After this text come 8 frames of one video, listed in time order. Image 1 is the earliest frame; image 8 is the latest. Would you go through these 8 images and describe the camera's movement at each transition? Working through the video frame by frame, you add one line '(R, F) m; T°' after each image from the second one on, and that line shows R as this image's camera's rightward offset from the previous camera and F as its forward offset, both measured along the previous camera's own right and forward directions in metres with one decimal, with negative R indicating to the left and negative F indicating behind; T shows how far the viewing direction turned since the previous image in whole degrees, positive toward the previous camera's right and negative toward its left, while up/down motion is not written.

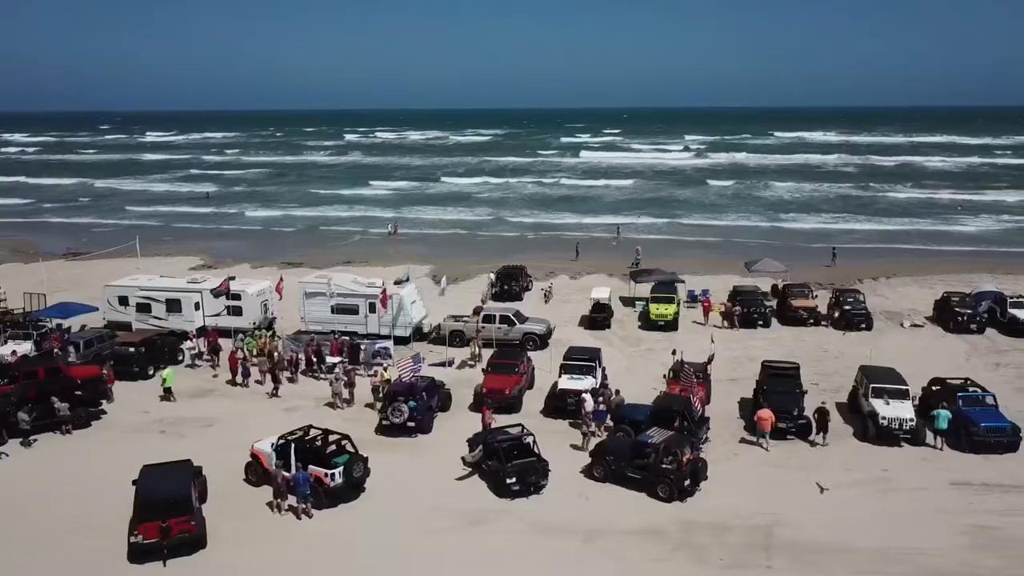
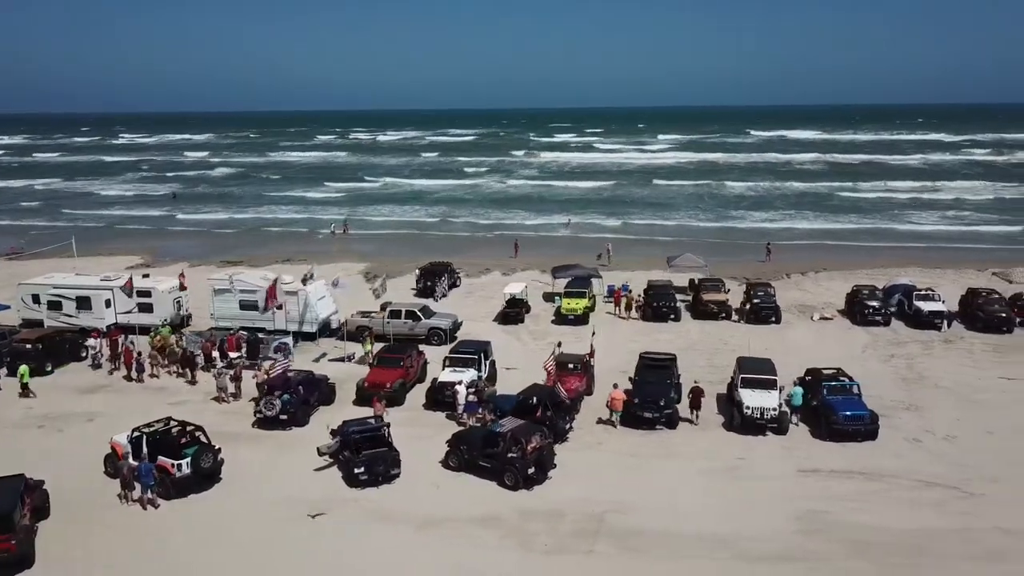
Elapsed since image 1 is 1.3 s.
(+2.0, -0.2) m; 0°
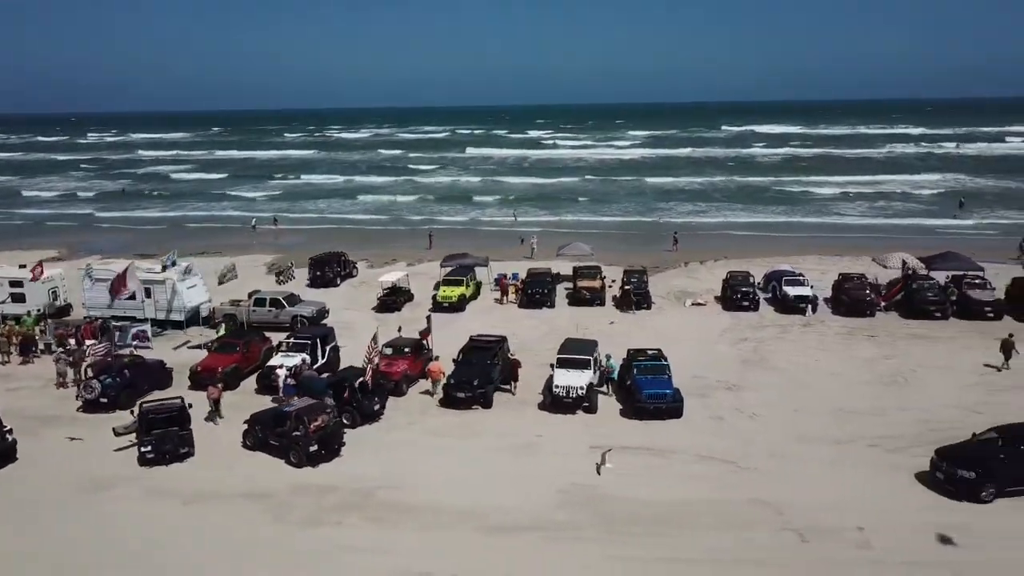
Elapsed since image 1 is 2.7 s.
(+3.0, -0.3) m; 0°
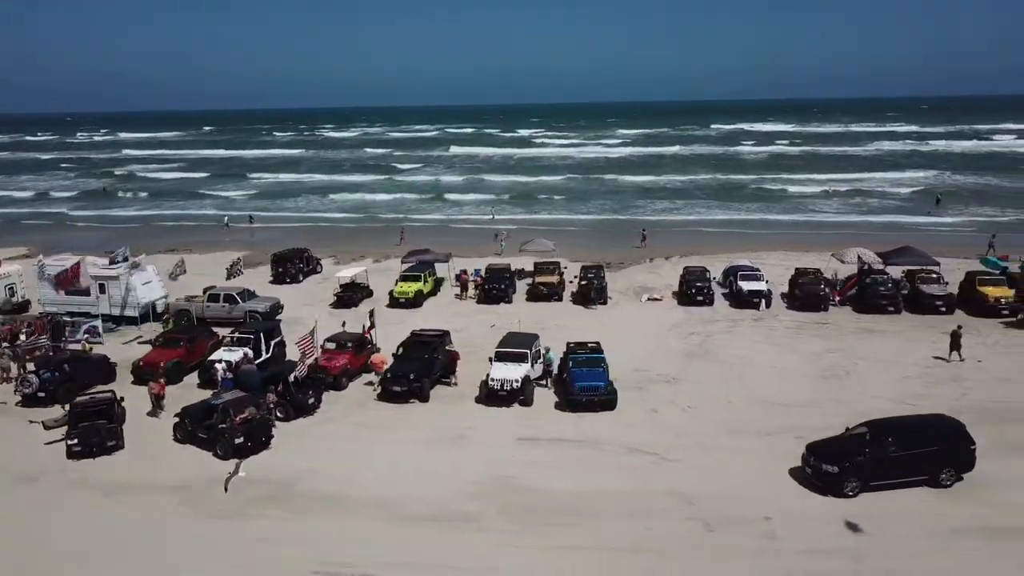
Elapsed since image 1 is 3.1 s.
(+1.1, -0.1) m; 0°
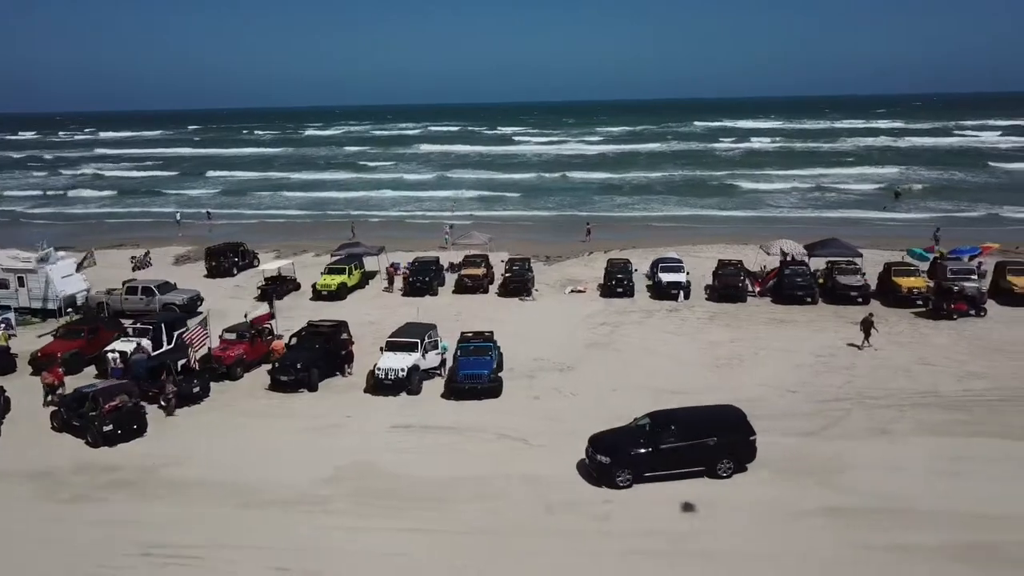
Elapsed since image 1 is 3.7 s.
(+1.9, -0.1) m; 0°
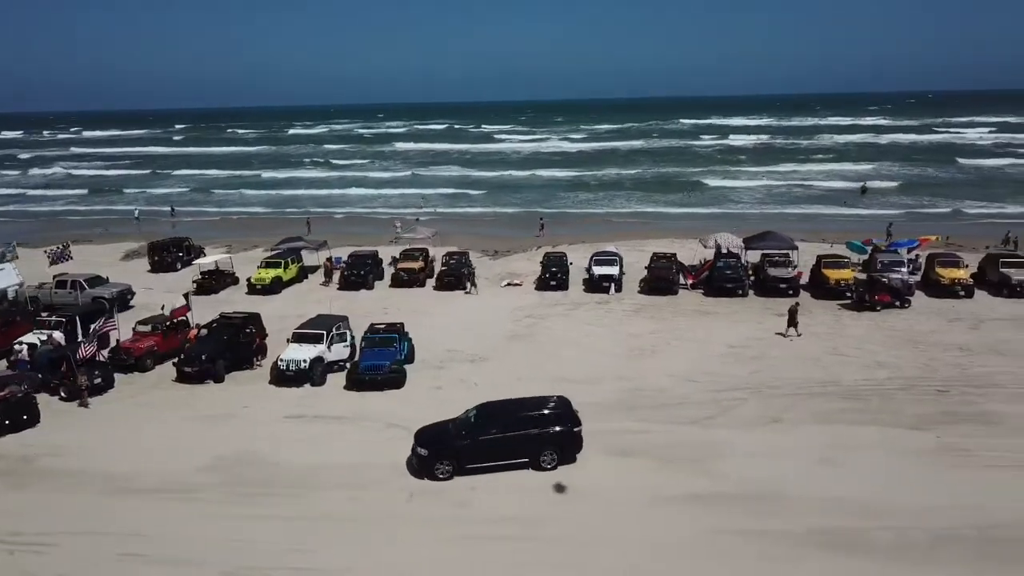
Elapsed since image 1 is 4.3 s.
(+1.6, 0.0) m; 0°
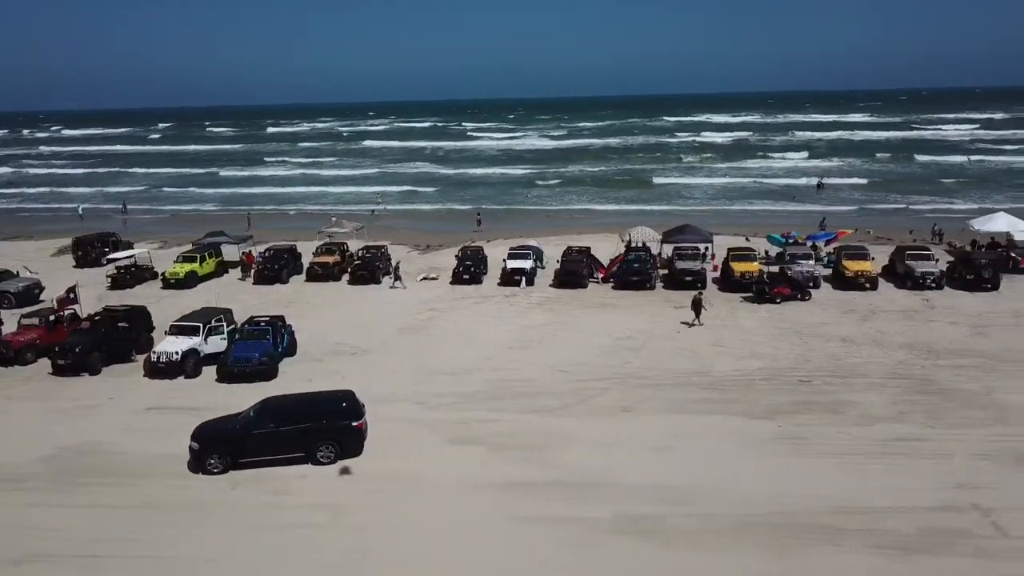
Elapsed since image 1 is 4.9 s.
(+2.1, 0.0) m; 0°
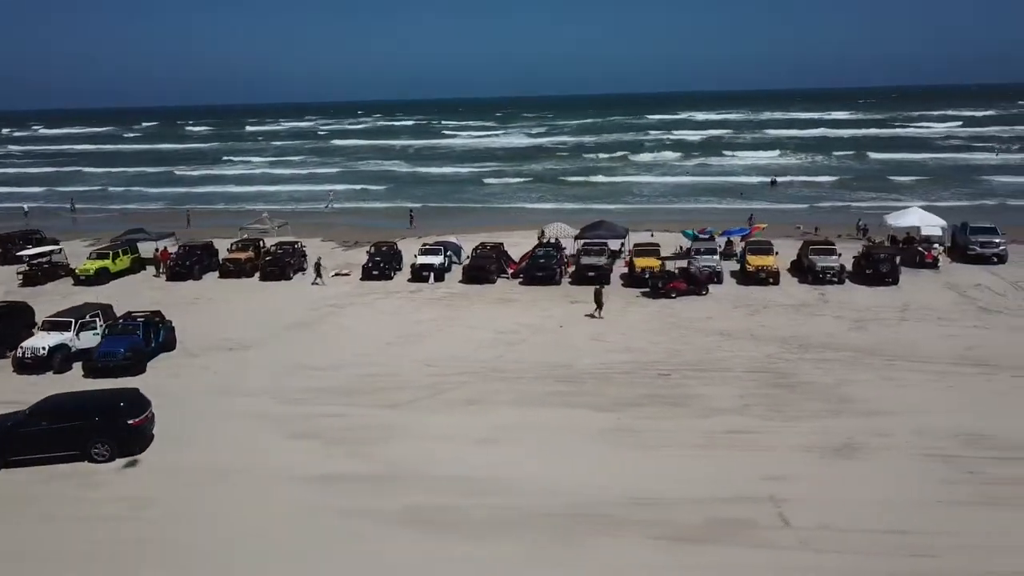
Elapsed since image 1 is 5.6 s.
(+2.2, 0.0) m; 0°
